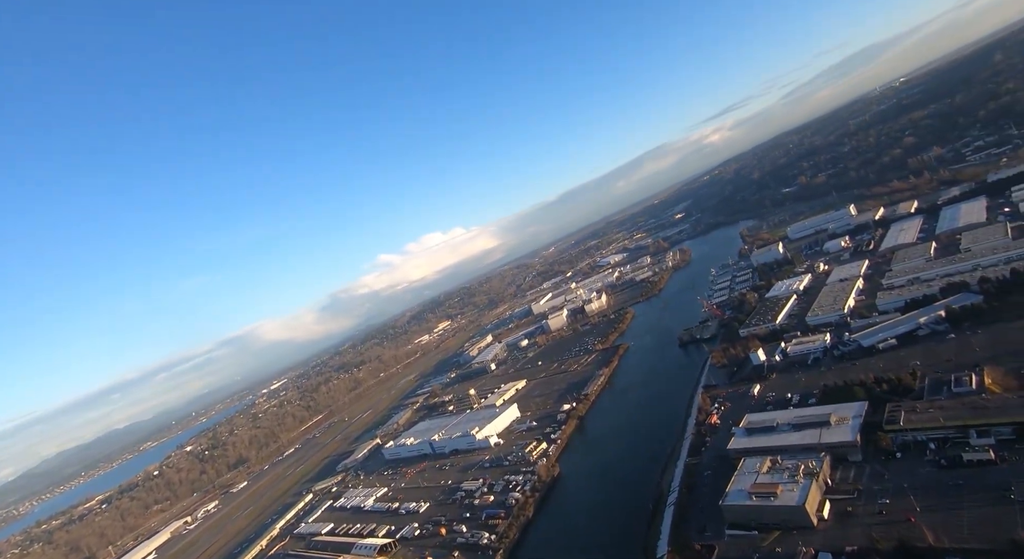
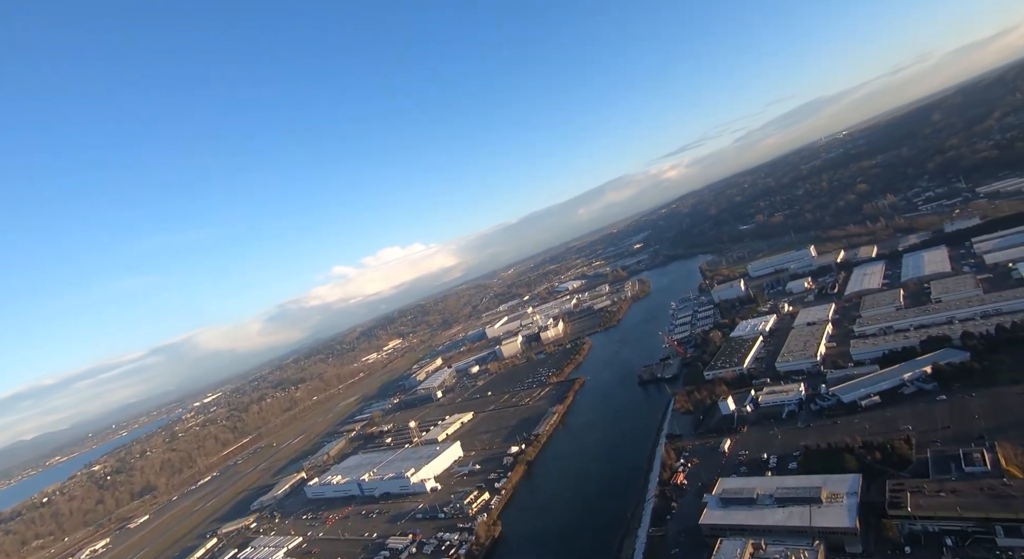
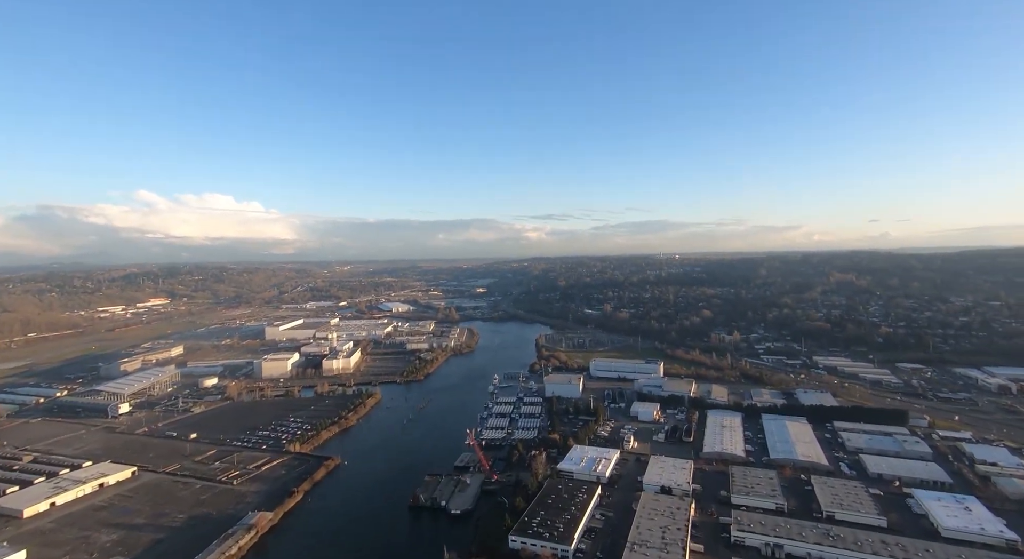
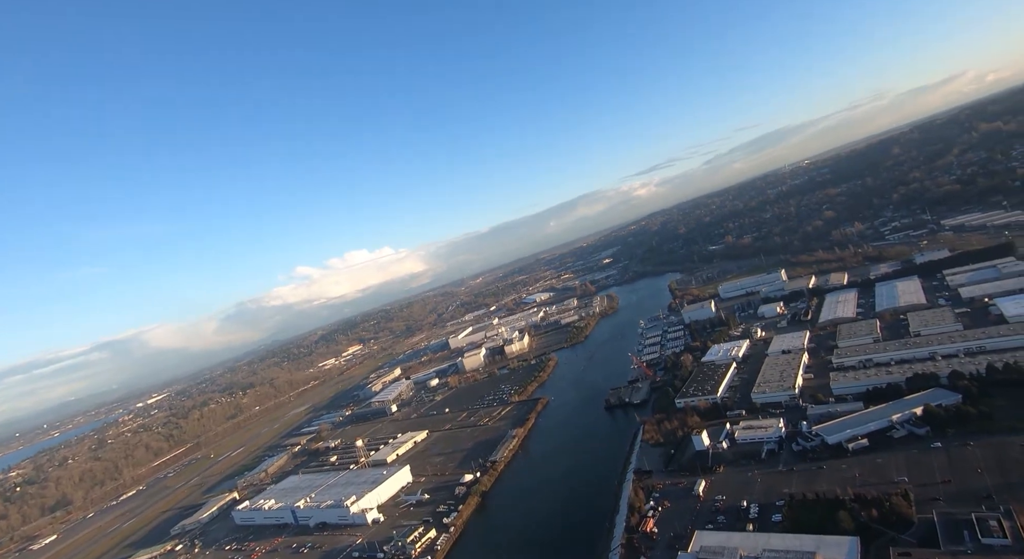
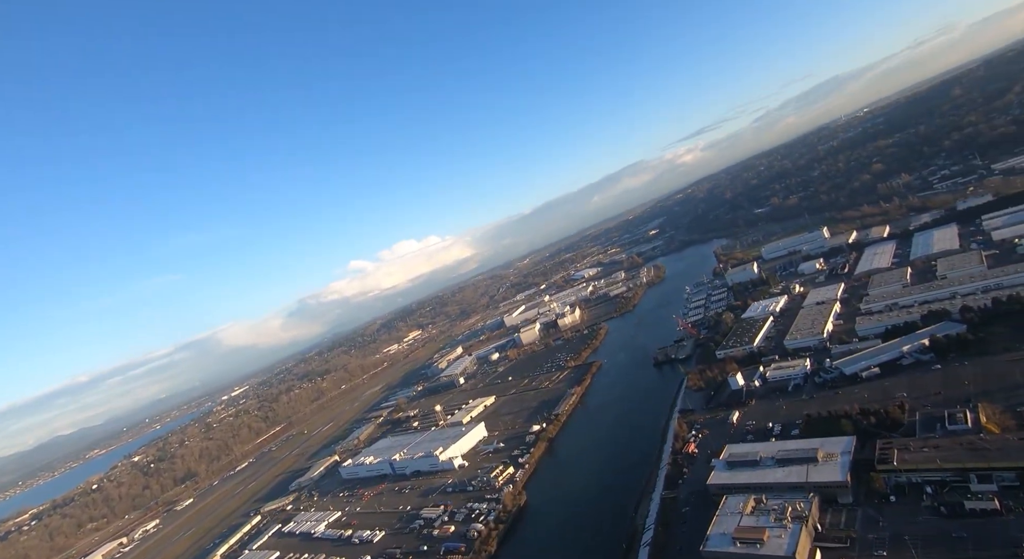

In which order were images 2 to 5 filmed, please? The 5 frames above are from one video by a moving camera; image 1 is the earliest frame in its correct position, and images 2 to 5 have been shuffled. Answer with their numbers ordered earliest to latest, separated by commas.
5, 2, 4, 3
